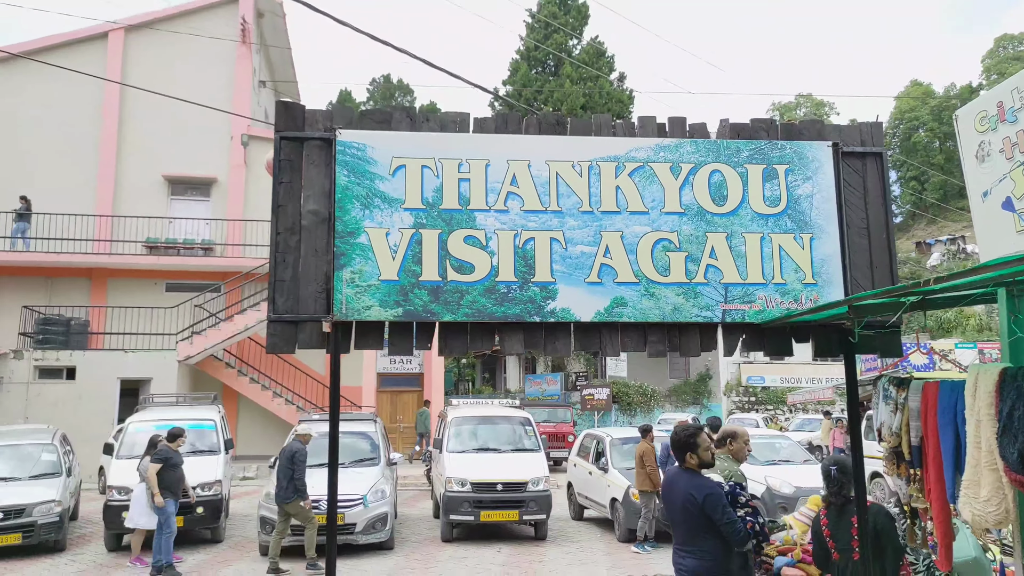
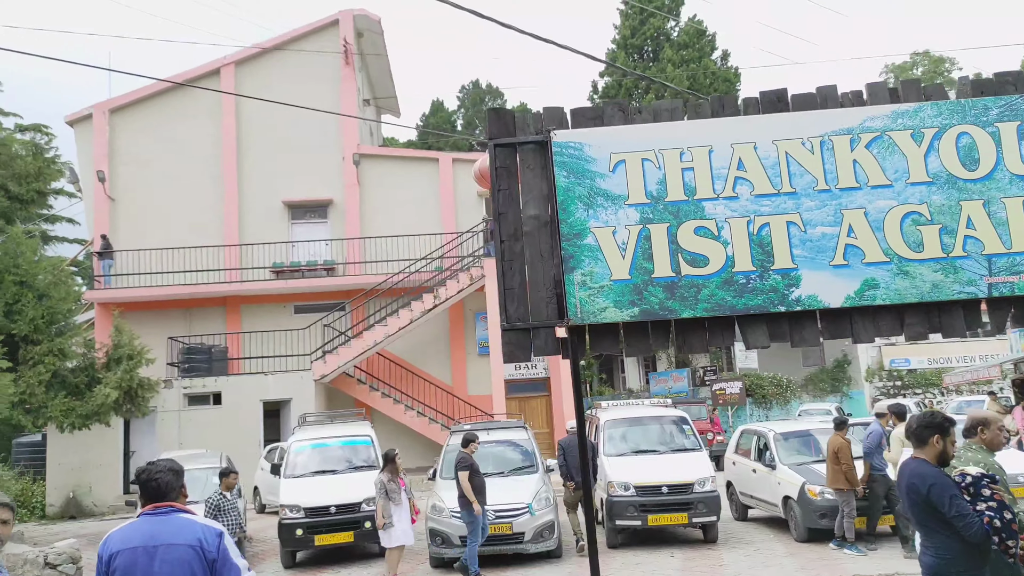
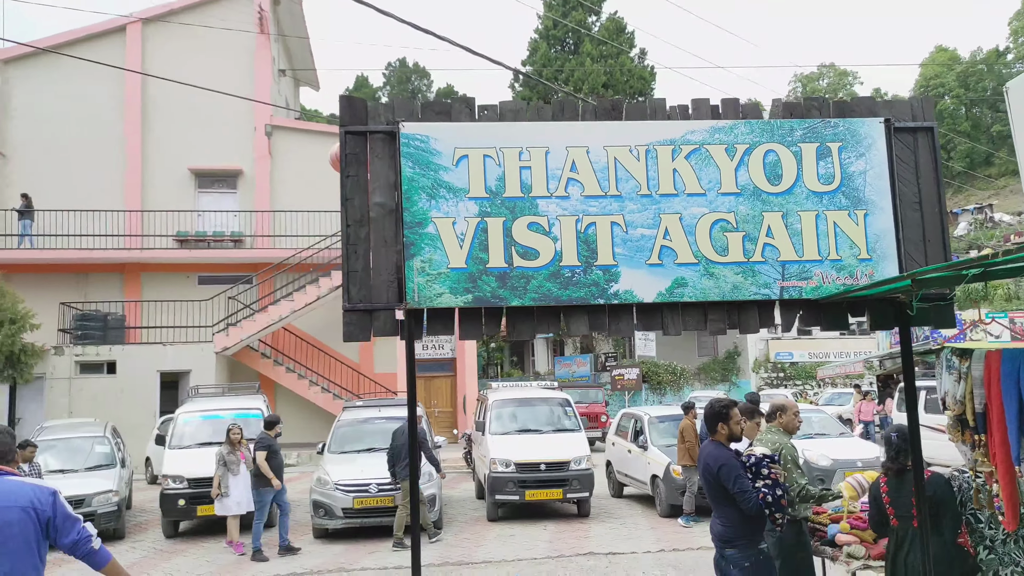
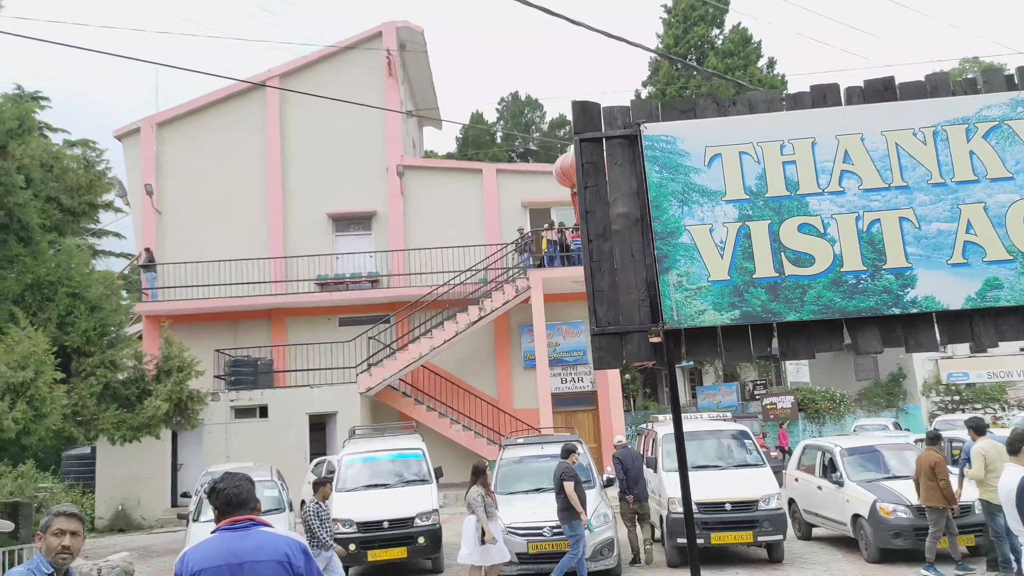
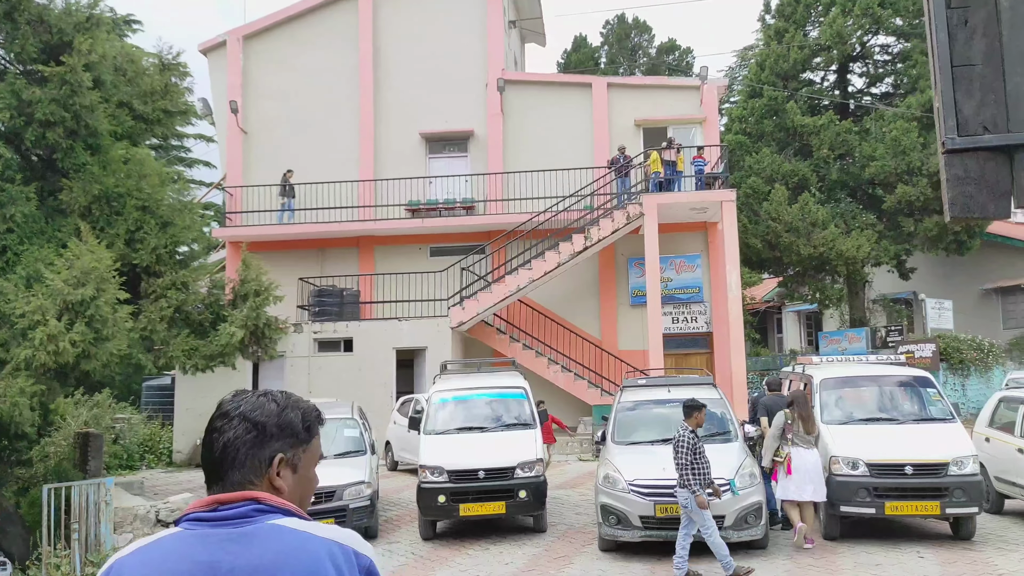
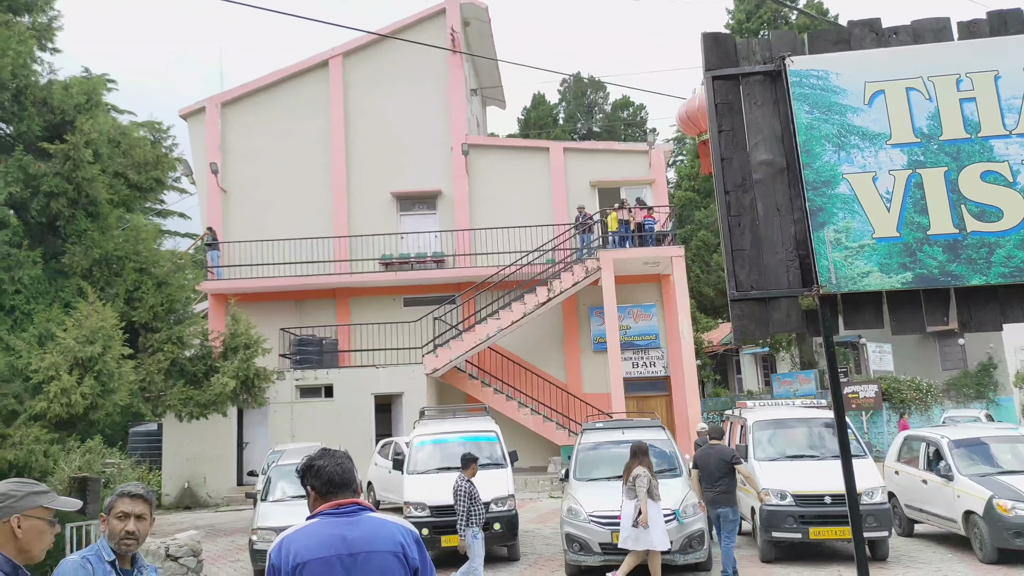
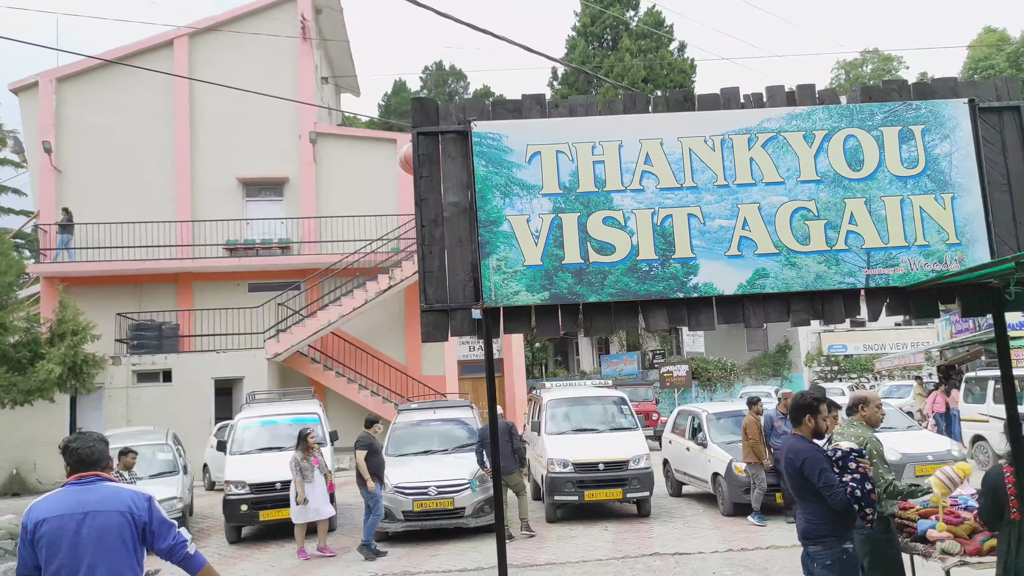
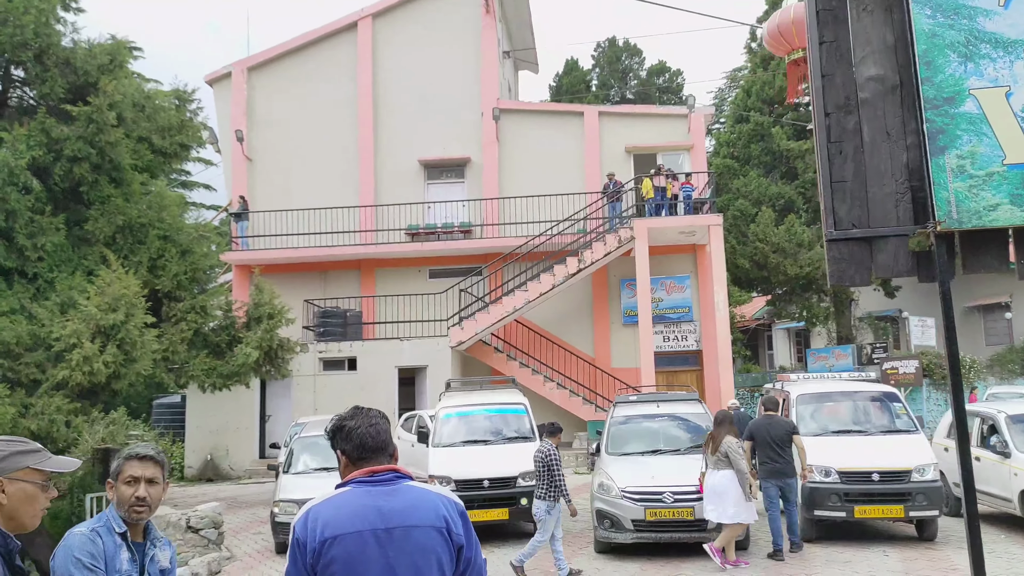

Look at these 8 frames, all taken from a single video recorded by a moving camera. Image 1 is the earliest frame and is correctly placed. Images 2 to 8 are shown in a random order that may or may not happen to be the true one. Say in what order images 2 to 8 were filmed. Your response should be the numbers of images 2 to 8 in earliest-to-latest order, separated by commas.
3, 7, 2, 4, 6, 8, 5
